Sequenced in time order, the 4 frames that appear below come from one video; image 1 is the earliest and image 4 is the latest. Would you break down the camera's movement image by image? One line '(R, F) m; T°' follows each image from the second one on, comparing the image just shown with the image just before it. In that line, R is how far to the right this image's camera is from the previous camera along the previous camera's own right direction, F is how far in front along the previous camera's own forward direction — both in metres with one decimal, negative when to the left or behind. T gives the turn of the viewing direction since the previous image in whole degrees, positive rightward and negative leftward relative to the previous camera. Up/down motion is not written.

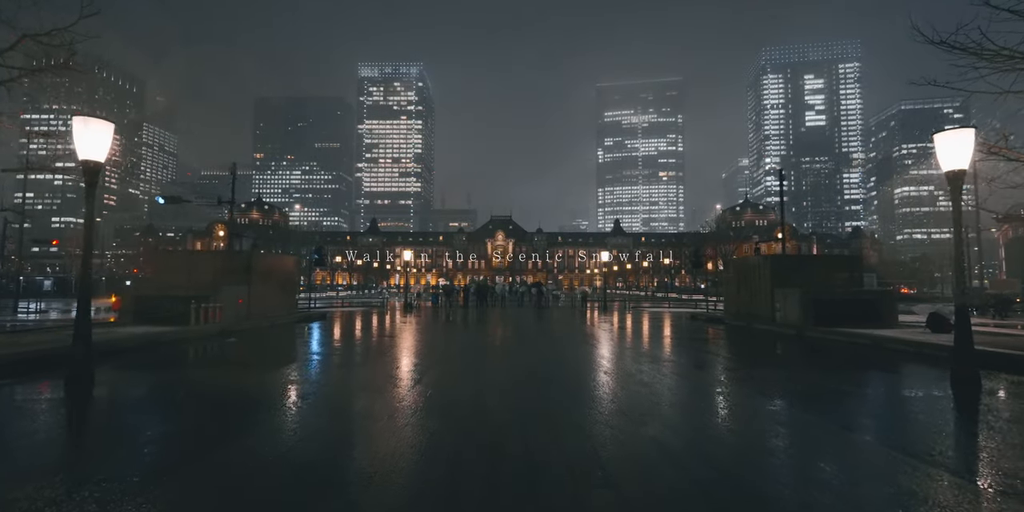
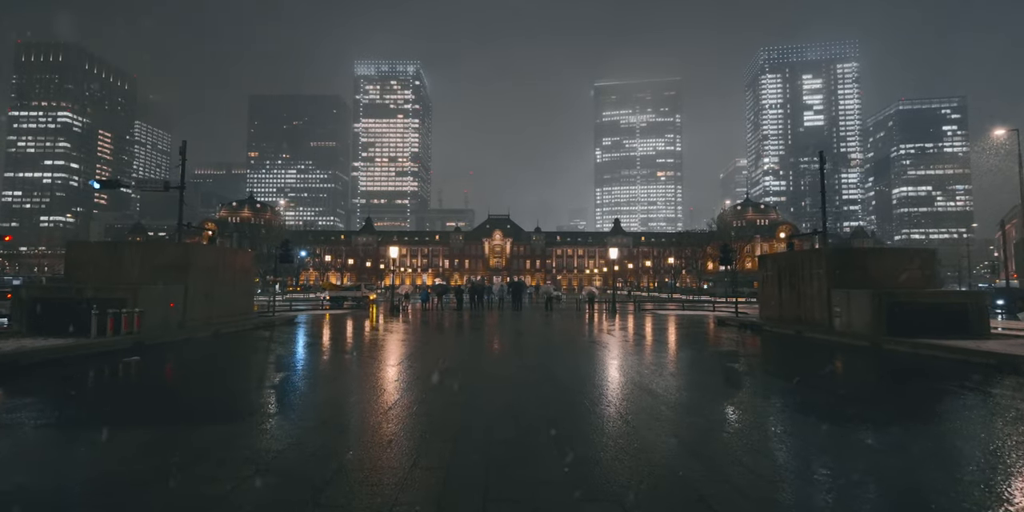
(0.0, +1.5) m; 0°
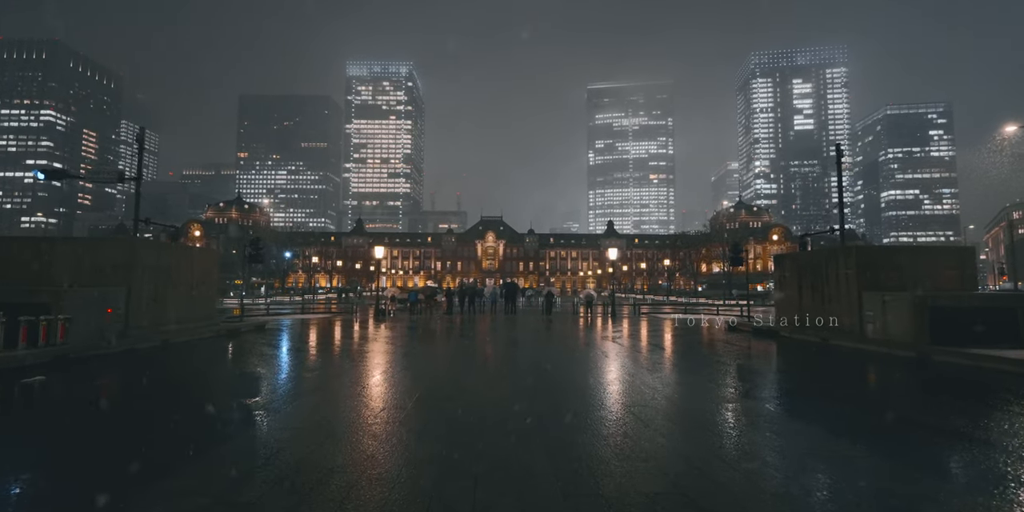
(0.0, +0.7) m; +1°
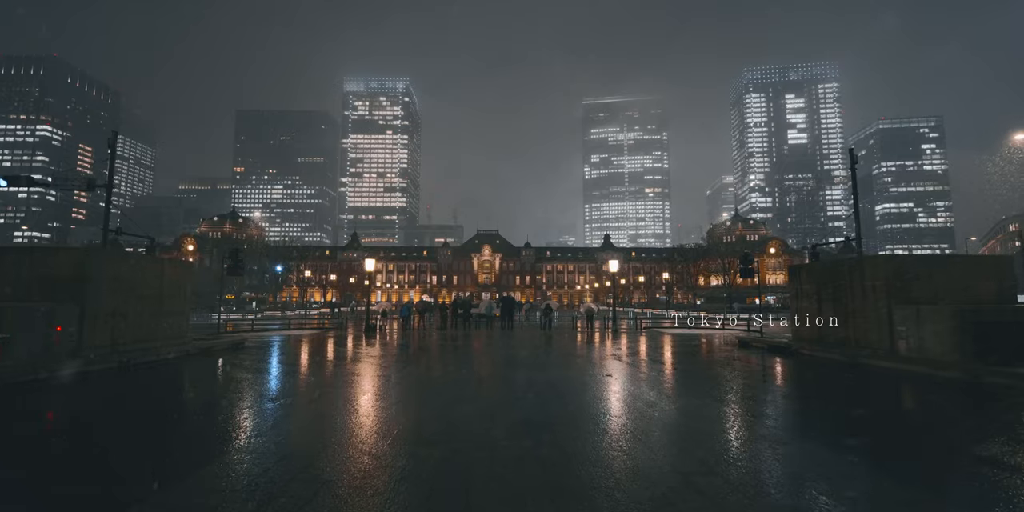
(0.0, +0.5) m; 0°
